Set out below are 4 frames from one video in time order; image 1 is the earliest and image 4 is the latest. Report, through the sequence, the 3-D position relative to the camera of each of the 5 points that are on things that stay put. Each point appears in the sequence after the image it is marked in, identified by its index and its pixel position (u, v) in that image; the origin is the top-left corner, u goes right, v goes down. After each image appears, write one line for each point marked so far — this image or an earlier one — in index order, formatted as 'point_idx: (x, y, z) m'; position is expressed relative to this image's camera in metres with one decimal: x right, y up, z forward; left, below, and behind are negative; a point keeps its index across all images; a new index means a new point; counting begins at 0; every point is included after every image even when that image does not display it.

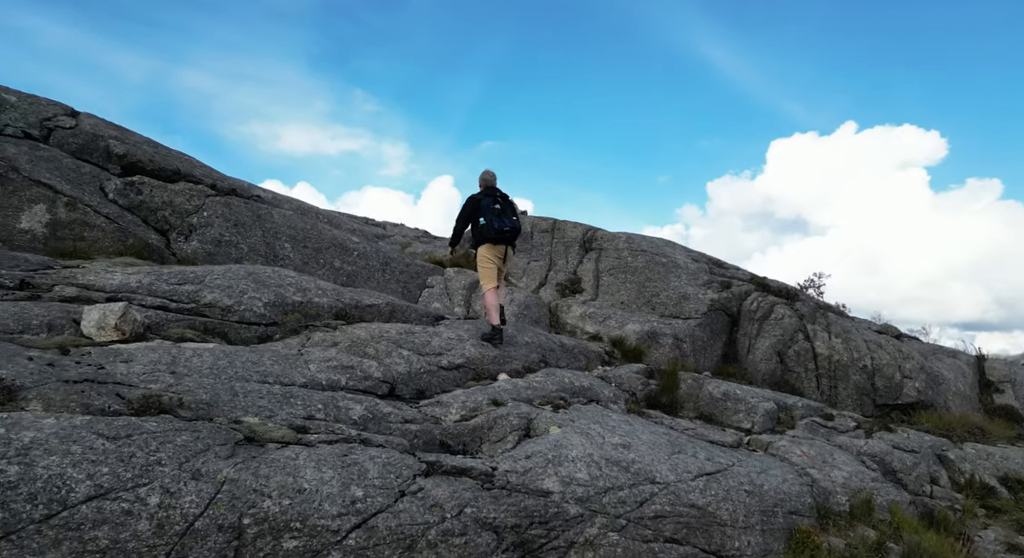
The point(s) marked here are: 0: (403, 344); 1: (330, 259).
0: (-1.8, -1.1, +11.6) m
1: (-4.1, +0.5, +15.9) m
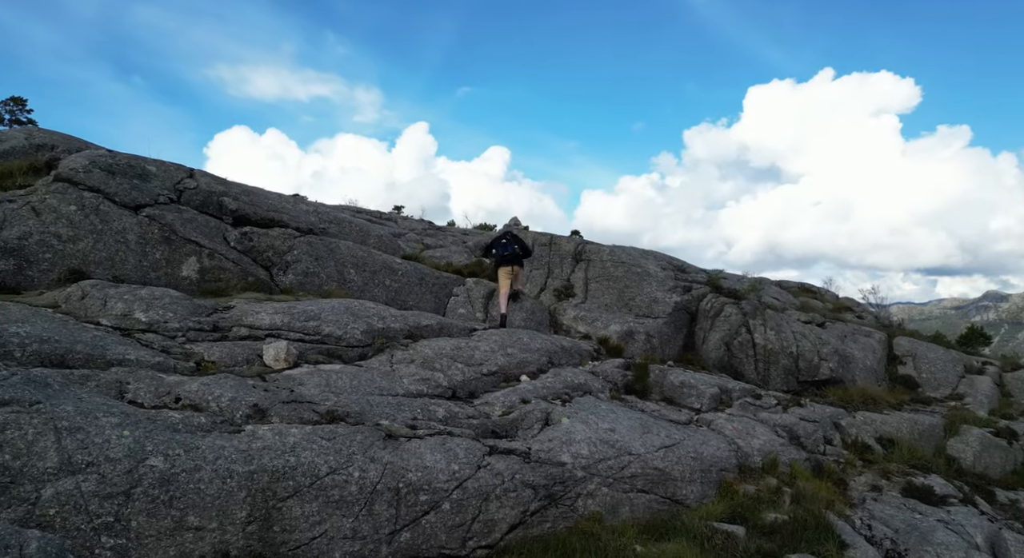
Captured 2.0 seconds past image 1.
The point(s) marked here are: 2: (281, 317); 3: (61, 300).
0: (-1.3, -1.8, +16.7) m
1: (-3.7, 0.0, +20.7) m
2: (-5.0, -0.8, +15.7) m
3: (-8.6, -0.3, +13.8) m
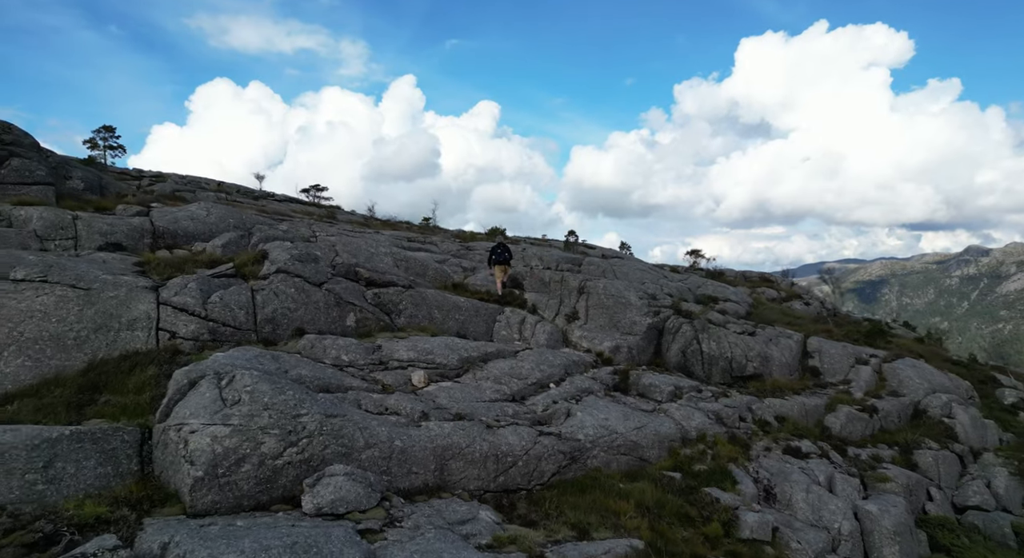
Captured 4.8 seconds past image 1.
0: (0.0, -3.7, +27.8) m
1: (-2.5, -1.6, +31.6) m
2: (-3.7, -2.8, +26.6) m
3: (-7.2, -2.4, +24.7) m
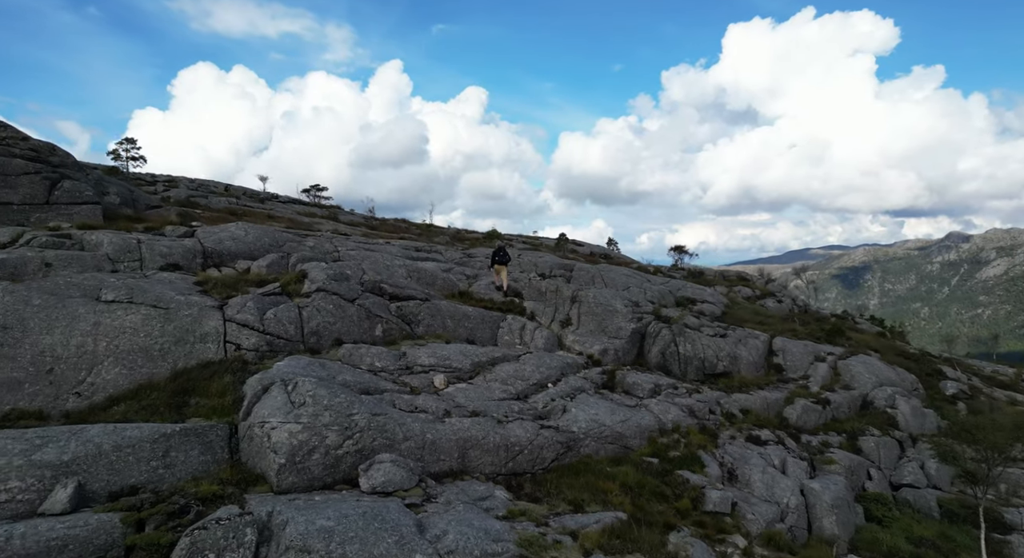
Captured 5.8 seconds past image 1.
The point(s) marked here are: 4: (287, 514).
0: (+0.2, -4.4, +32.7) m
1: (-2.4, -2.2, +36.5) m
2: (-3.5, -3.5, +31.5) m
3: (-7.0, -3.2, +29.5) m
4: (-6.3, -6.5, +19.8) m
